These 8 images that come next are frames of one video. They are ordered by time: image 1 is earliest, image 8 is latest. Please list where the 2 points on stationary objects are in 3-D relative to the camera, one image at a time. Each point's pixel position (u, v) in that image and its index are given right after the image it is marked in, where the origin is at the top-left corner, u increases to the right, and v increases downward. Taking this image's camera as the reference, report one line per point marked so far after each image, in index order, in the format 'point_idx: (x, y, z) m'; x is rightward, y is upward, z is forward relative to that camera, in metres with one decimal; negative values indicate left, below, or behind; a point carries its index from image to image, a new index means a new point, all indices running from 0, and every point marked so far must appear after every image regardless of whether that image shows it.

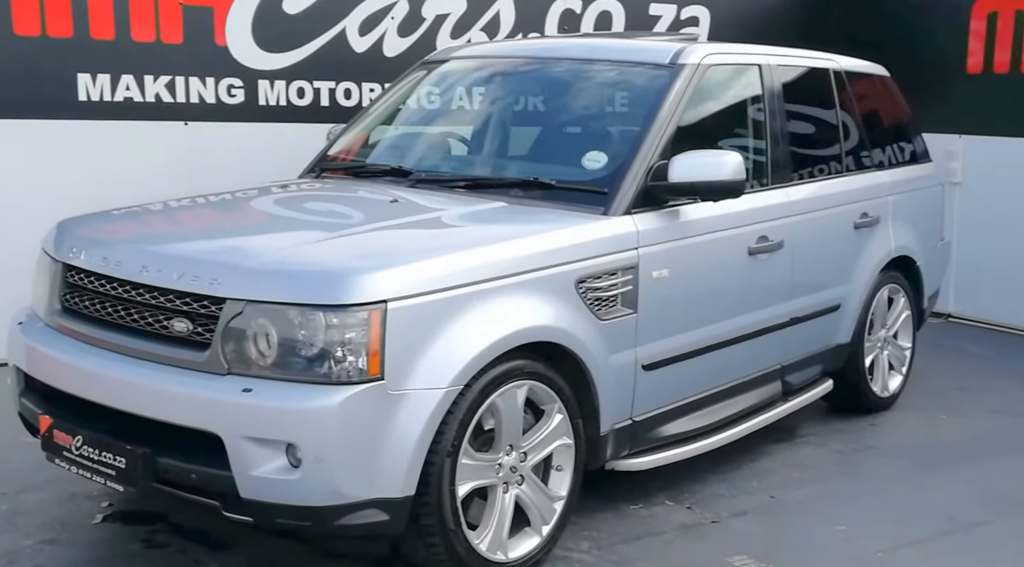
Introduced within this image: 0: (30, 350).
0: (-1.6, -0.2, +4.0) m
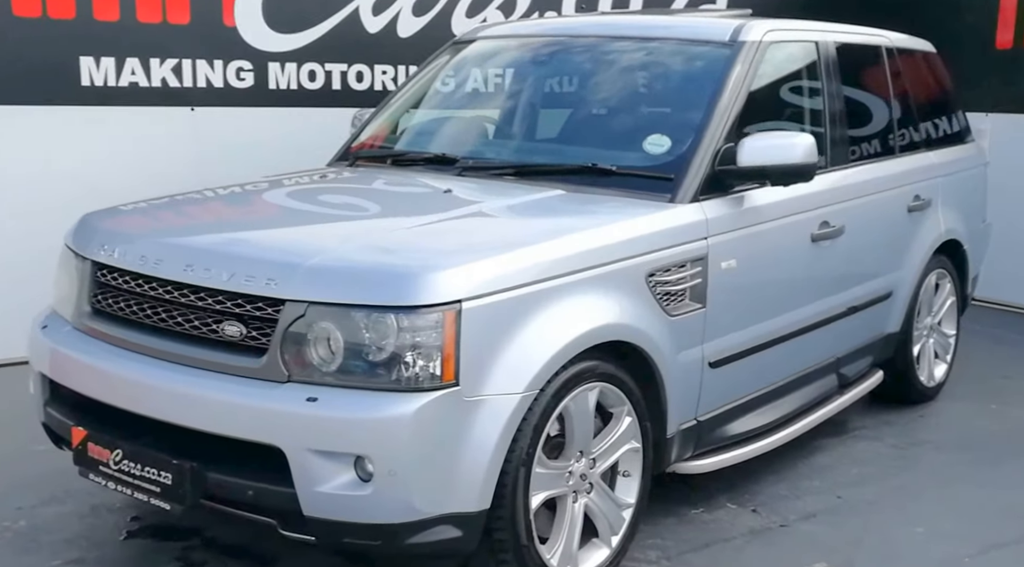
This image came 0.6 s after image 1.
0: (-1.4, -0.2, +3.7) m
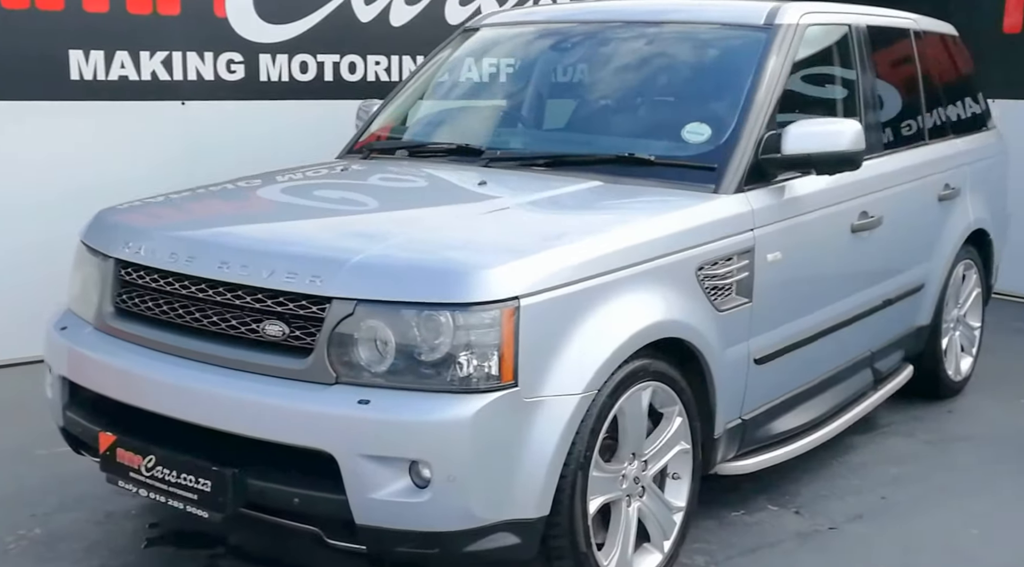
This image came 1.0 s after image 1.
0: (-1.3, -0.2, +3.5) m
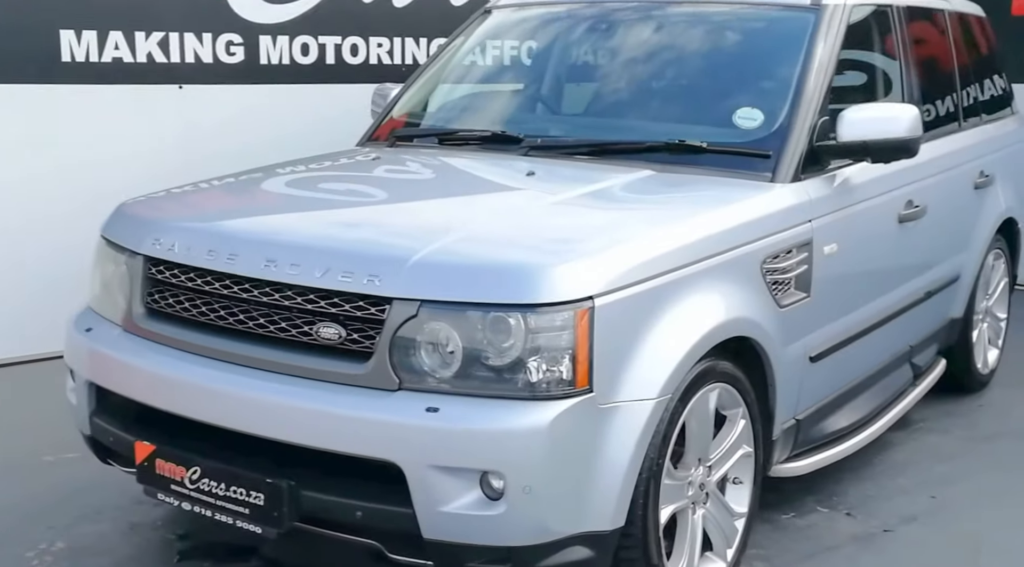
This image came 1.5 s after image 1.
0: (-1.1, -0.2, +3.3) m
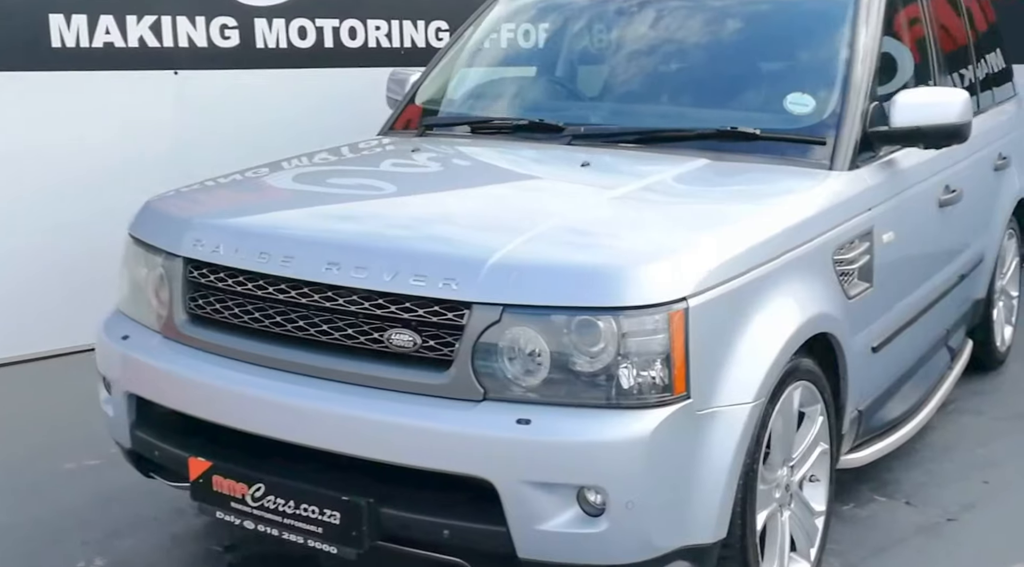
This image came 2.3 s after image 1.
0: (-0.9, -0.2, +3.1) m
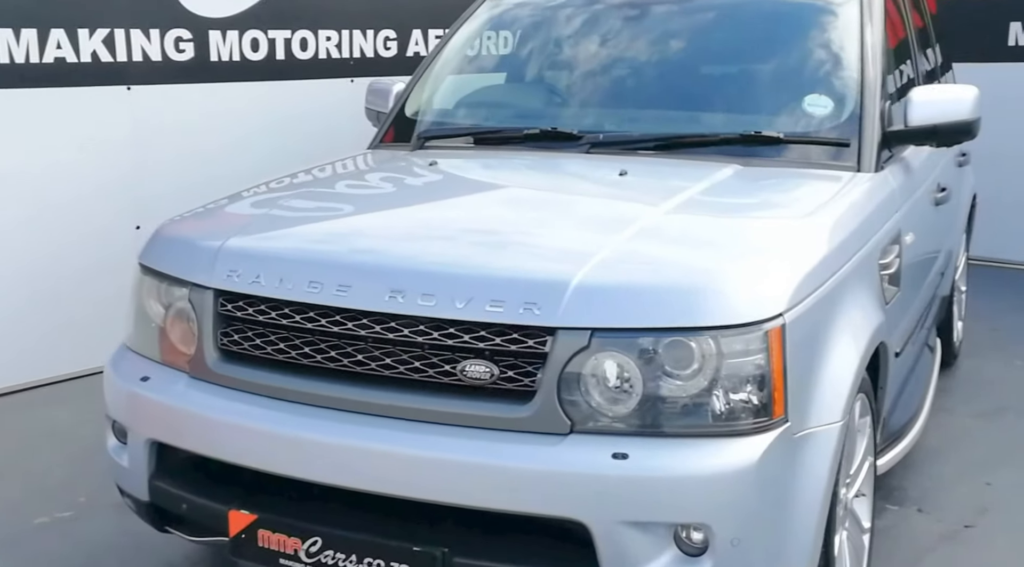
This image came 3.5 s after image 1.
0: (-0.8, -0.3, +2.8) m
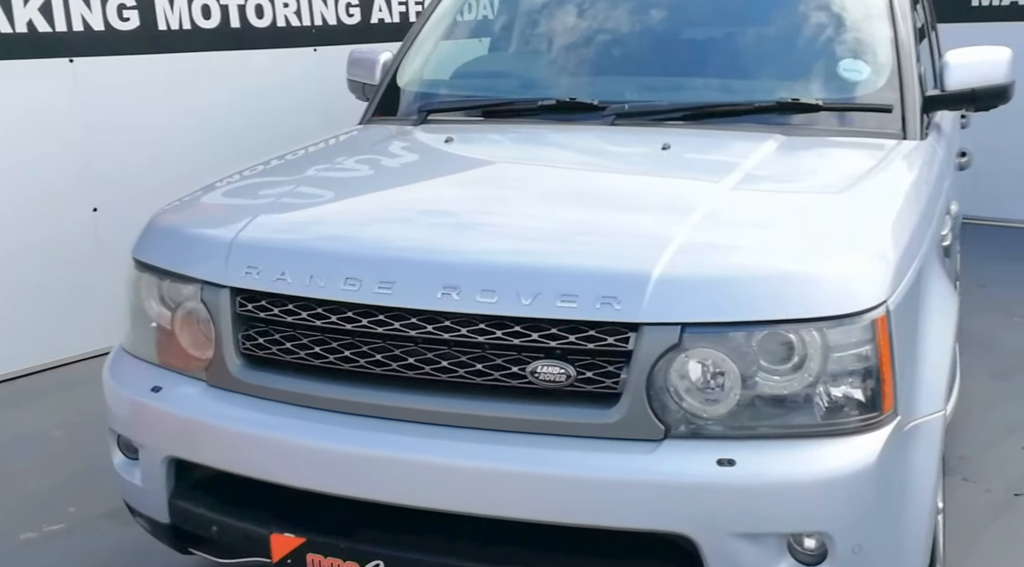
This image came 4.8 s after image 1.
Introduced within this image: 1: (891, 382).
0: (-0.7, -0.3, +2.5) m
1: (+0.7, -0.2, +2.3) m
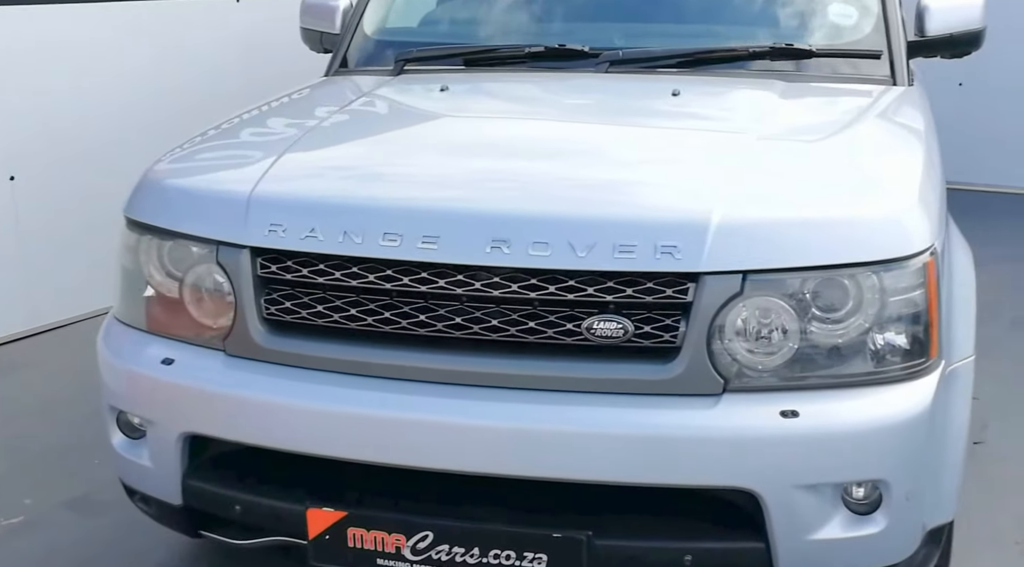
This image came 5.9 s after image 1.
0: (-0.6, -0.2, +2.4) m
1: (+0.8, -0.1, +2.3) m
